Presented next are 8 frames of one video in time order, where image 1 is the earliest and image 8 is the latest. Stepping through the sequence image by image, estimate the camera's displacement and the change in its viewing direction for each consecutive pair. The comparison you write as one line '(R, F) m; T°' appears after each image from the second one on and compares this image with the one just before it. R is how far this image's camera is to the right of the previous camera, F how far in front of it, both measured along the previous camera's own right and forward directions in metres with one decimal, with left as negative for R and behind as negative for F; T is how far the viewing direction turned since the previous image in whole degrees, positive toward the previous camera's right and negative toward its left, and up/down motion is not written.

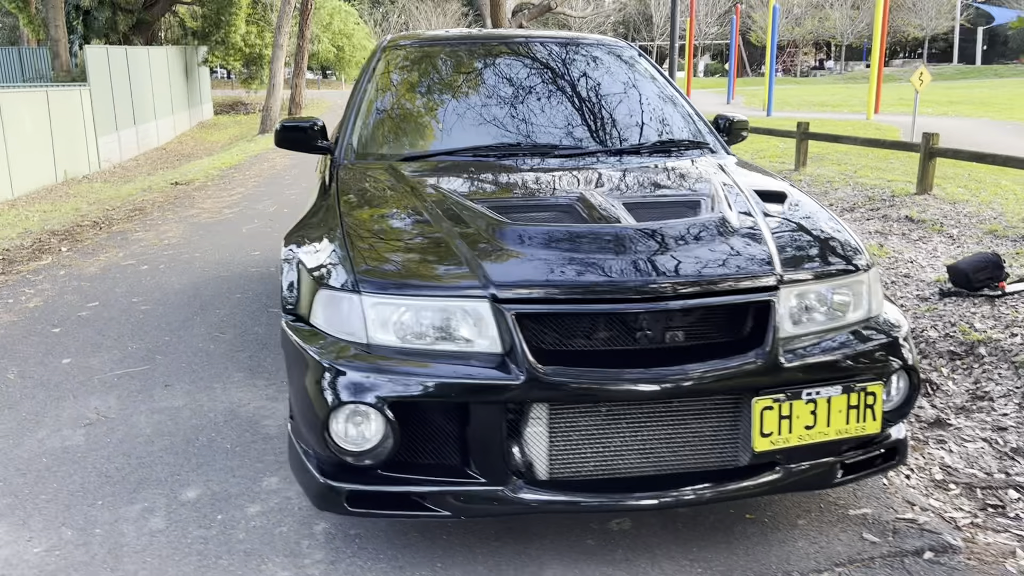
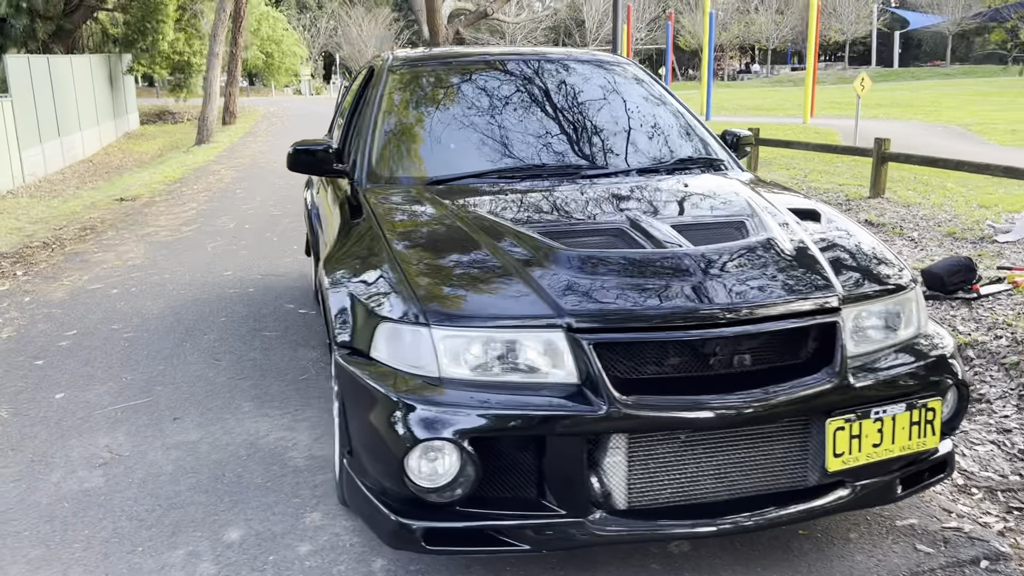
(-0.4, 0.0) m; +4°
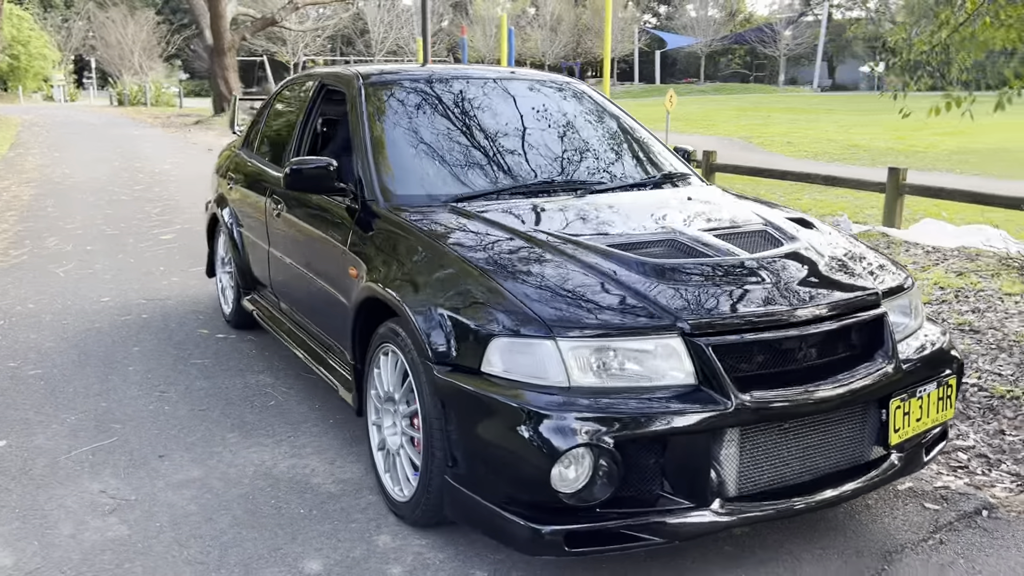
(-1.0, 0.0) m; +14°
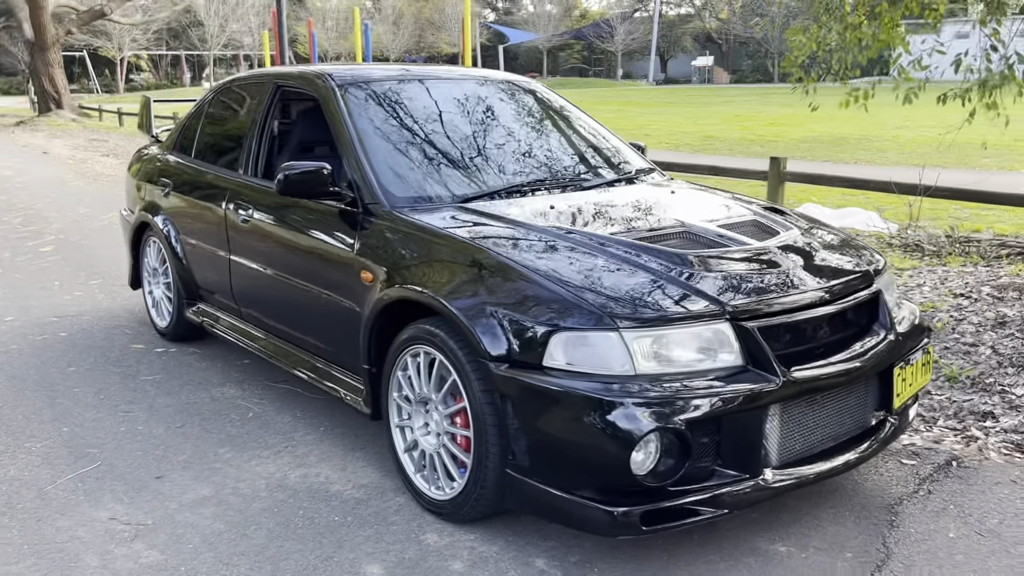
(-0.7, 0.0) m; +10°
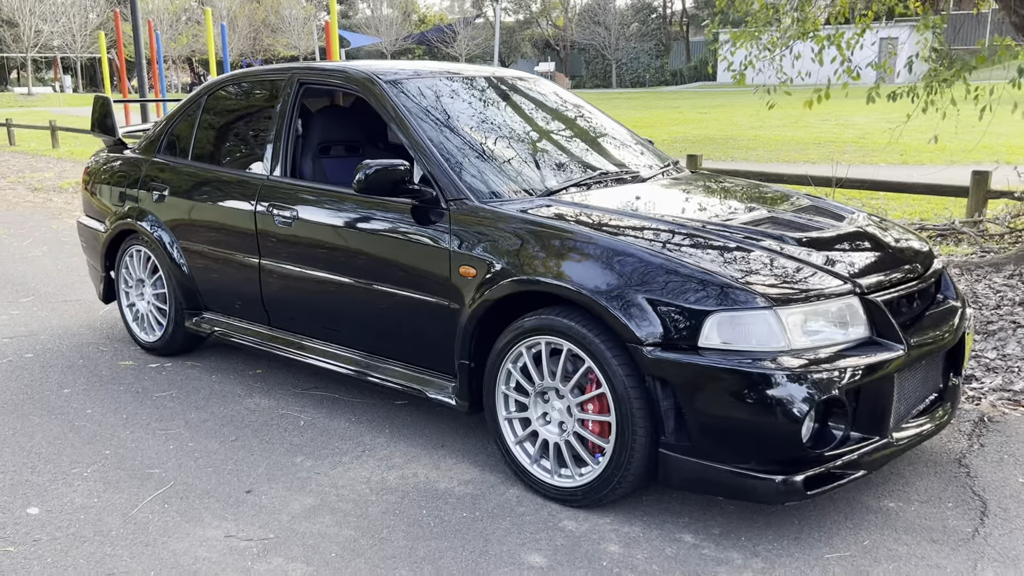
(-1.0, 0.0) m; +10°
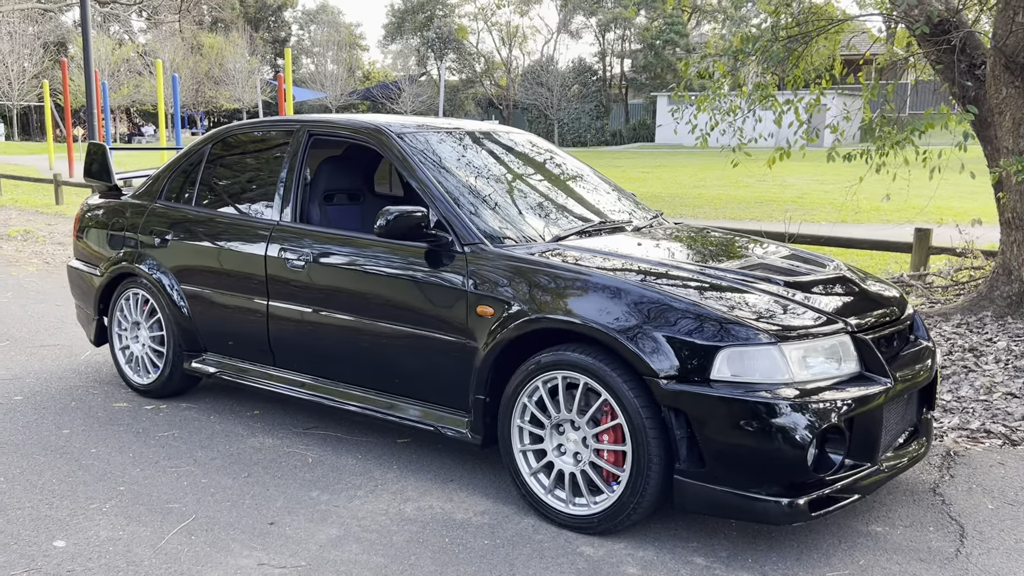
(-0.3, -0.2) m; +4°
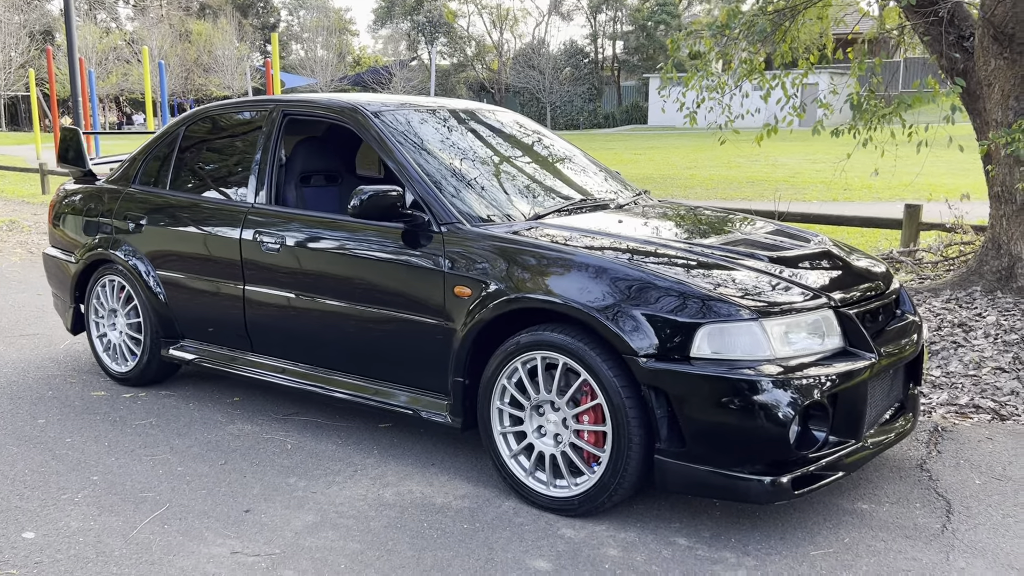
(+0.1, +0.1) m; 0°
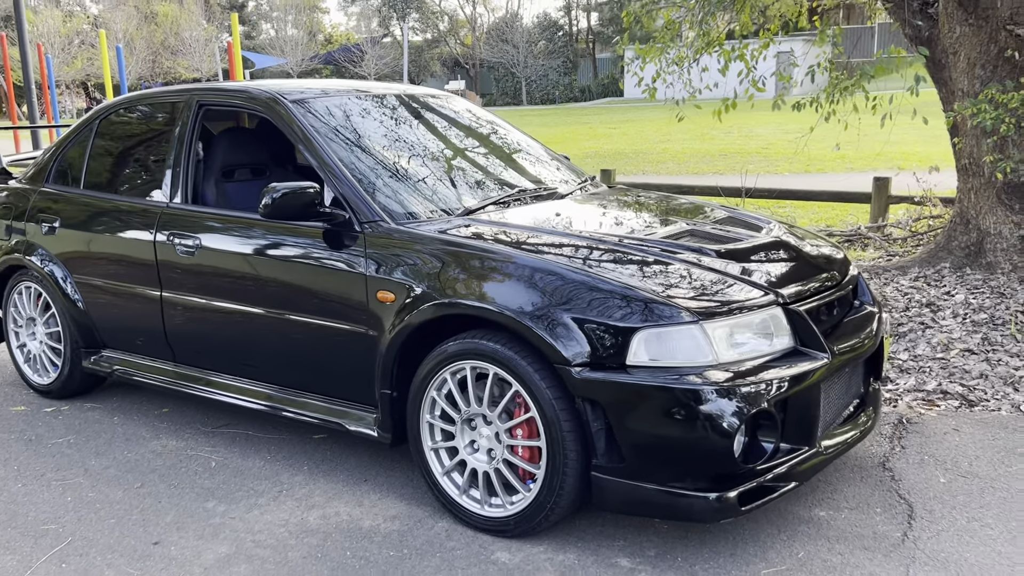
(+0.2, +0.3) m; +1°
